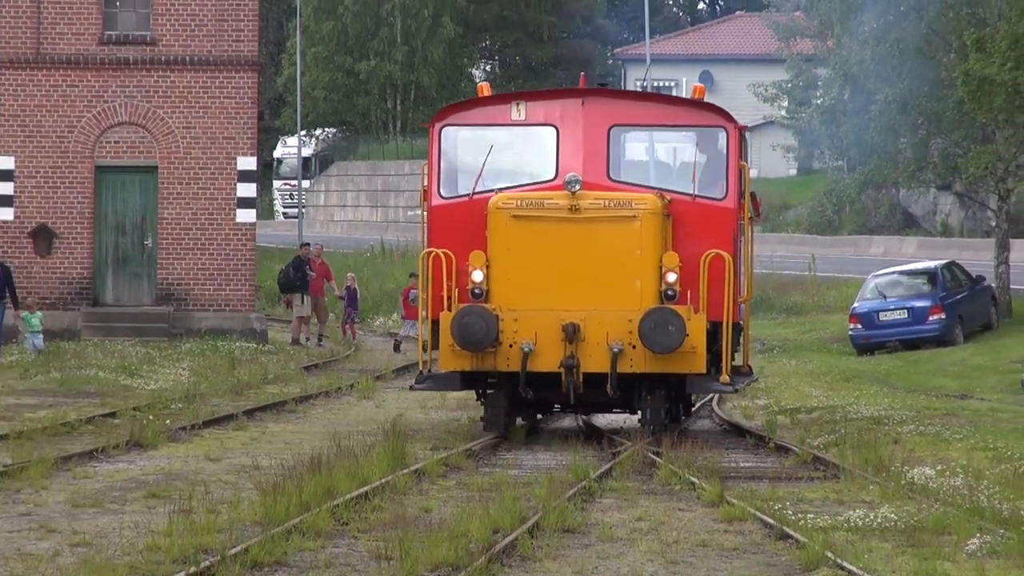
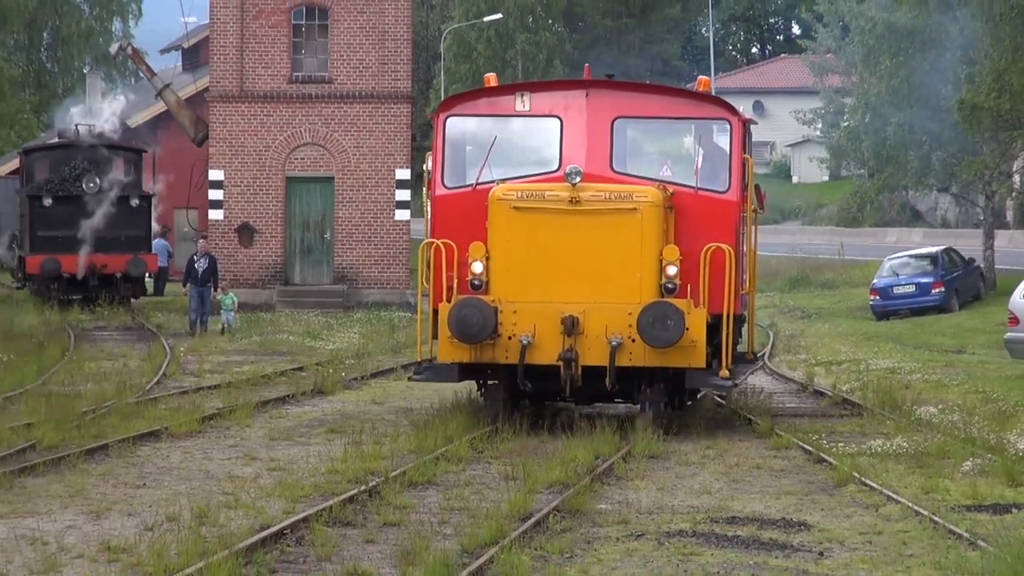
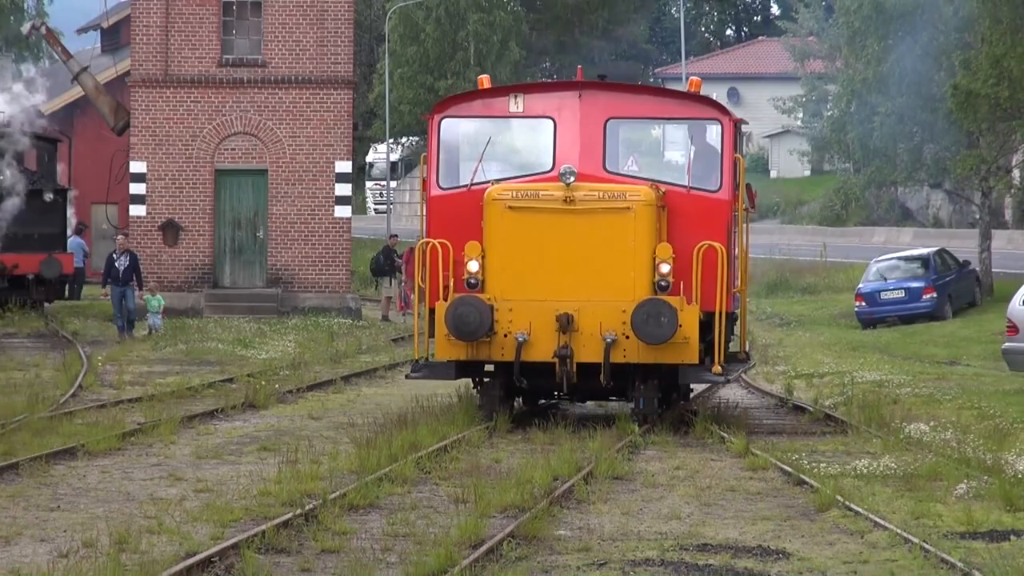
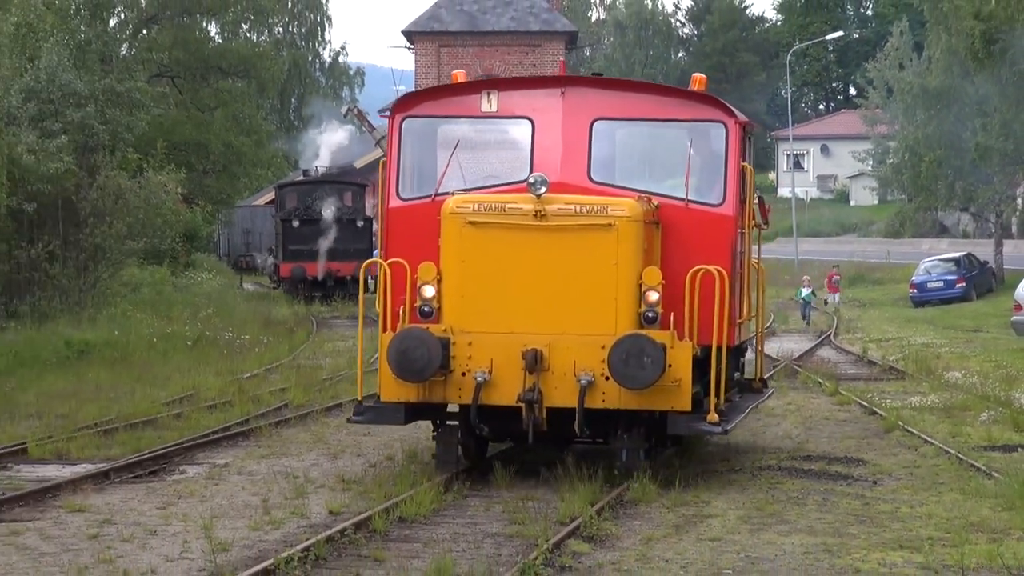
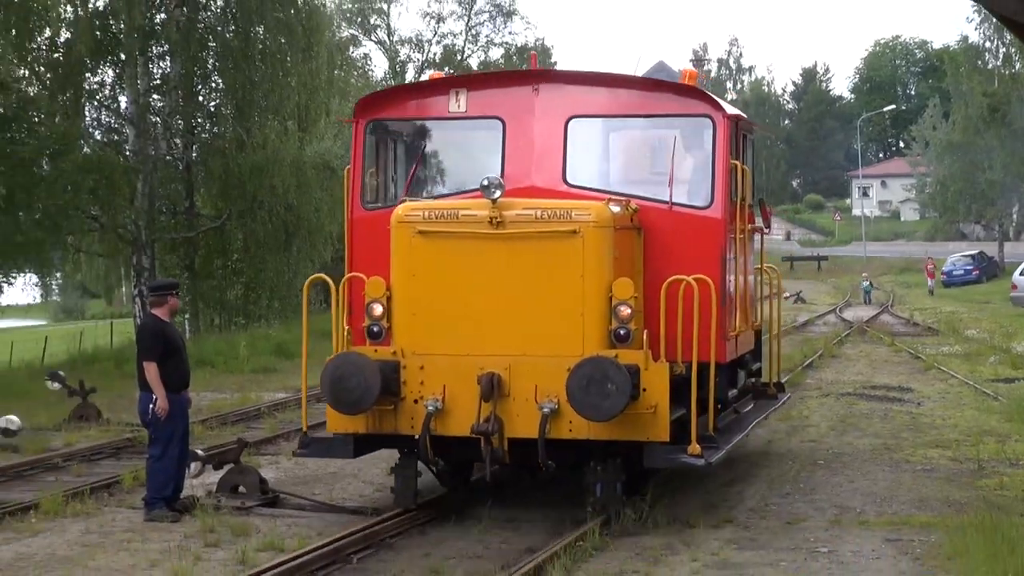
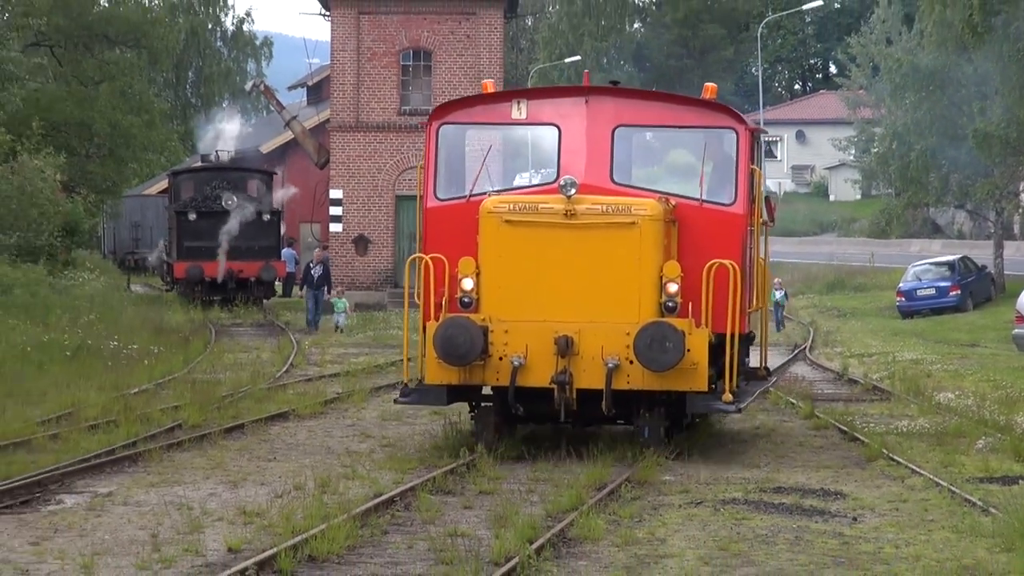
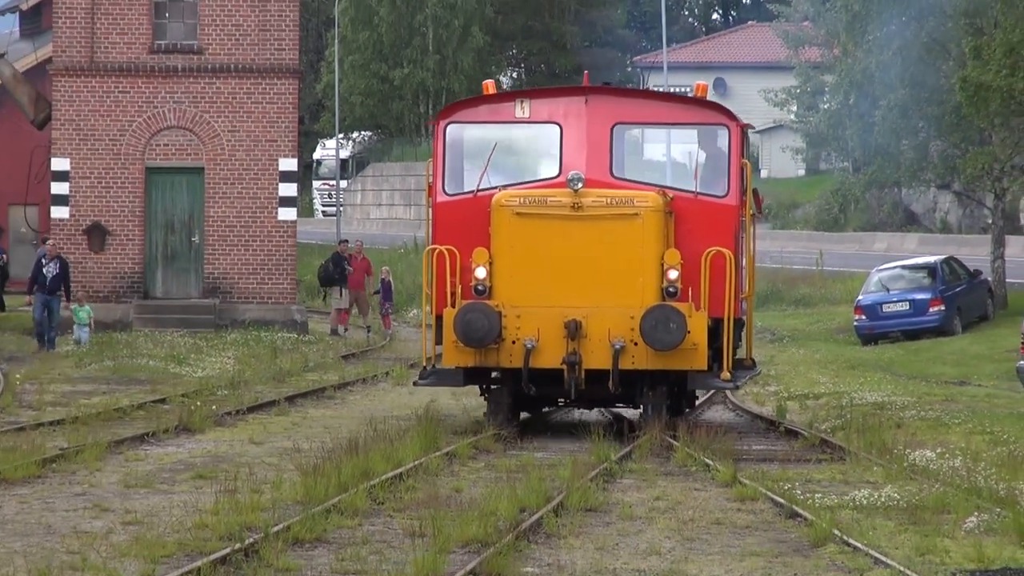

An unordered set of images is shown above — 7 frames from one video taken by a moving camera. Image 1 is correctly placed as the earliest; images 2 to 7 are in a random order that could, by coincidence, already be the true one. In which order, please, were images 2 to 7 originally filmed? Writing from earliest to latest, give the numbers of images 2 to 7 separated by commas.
7, 3, 2, 6, 4, 5
